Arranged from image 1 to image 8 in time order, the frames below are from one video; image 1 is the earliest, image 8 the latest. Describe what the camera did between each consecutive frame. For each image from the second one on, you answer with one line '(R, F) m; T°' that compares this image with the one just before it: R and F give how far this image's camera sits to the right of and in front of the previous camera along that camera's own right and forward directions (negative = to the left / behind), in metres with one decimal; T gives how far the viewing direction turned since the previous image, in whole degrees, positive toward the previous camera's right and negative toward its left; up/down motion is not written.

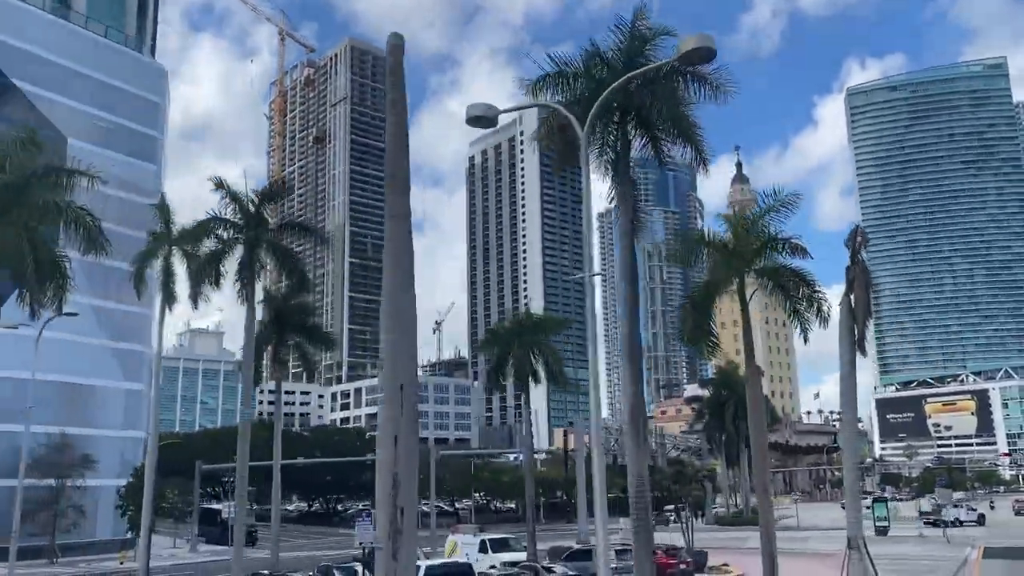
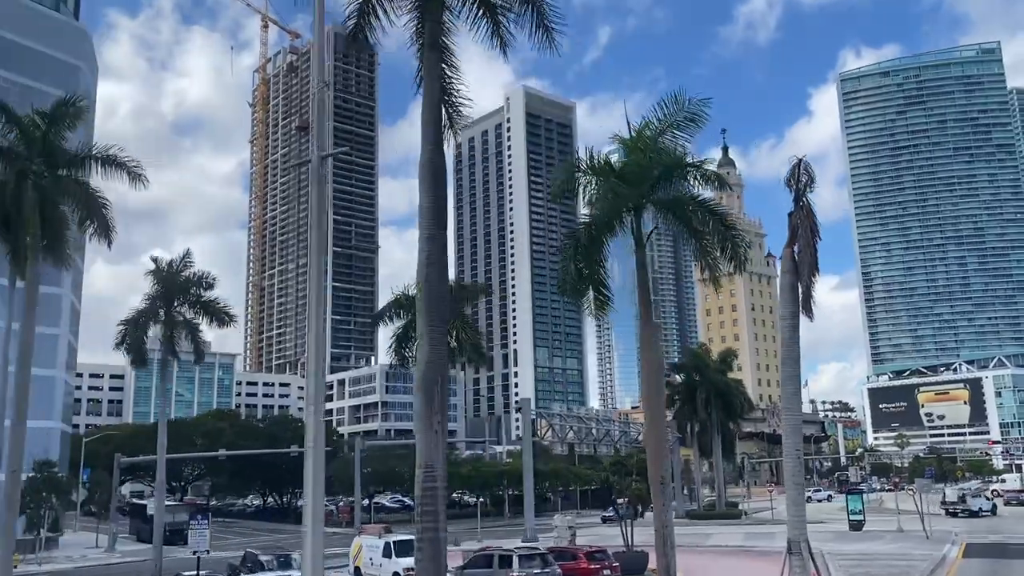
(+2.6, +3.8) m; 0°
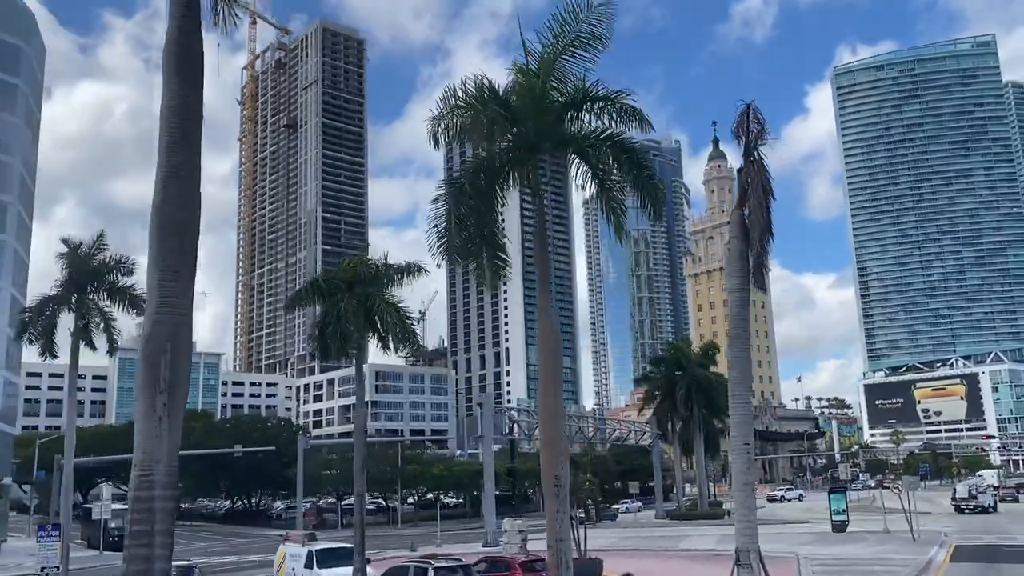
(+1.7, +2.5) m; 0°
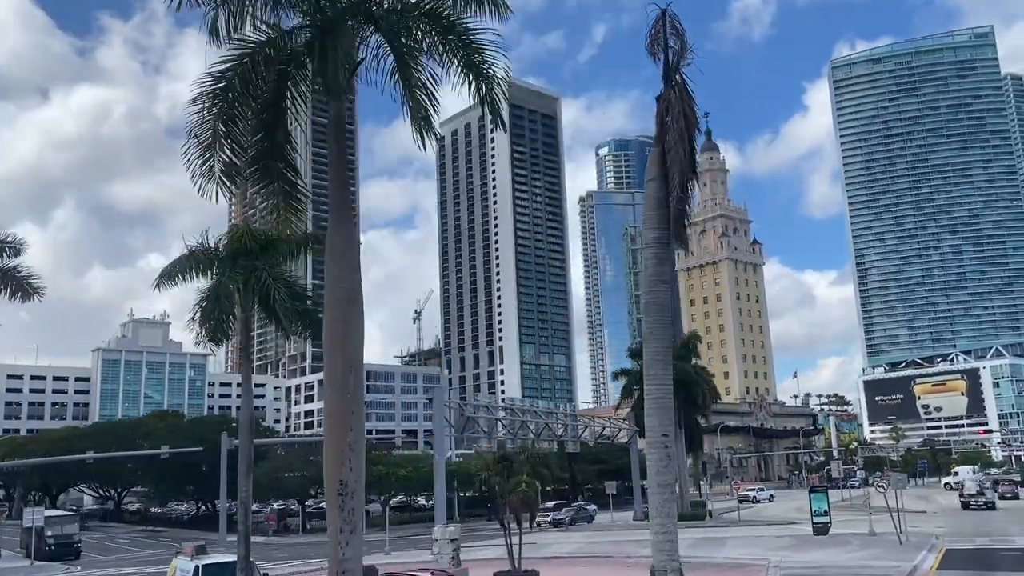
(+2.0, +3.0) m; 0°
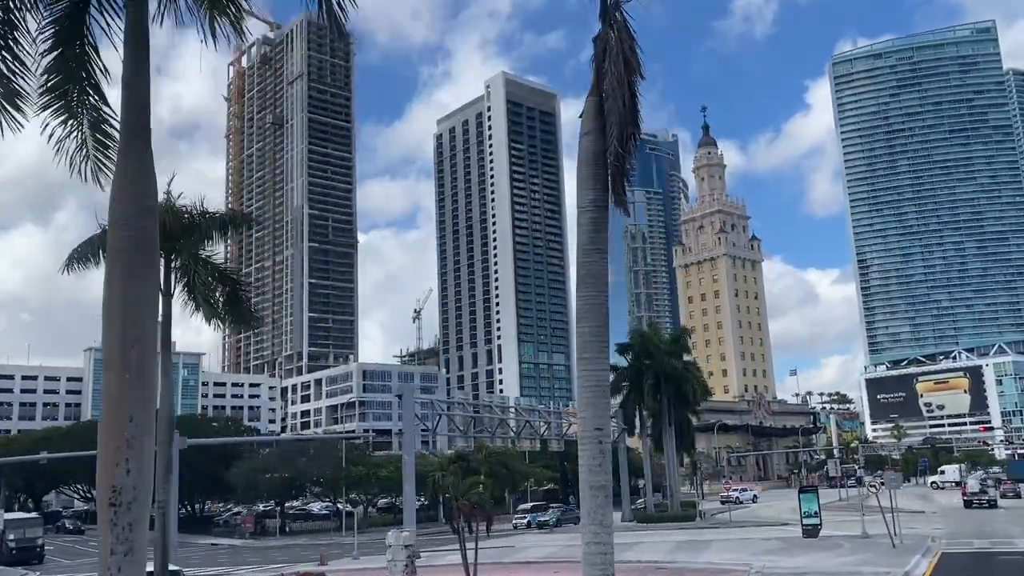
(+1.1, +1.7) m; 0°
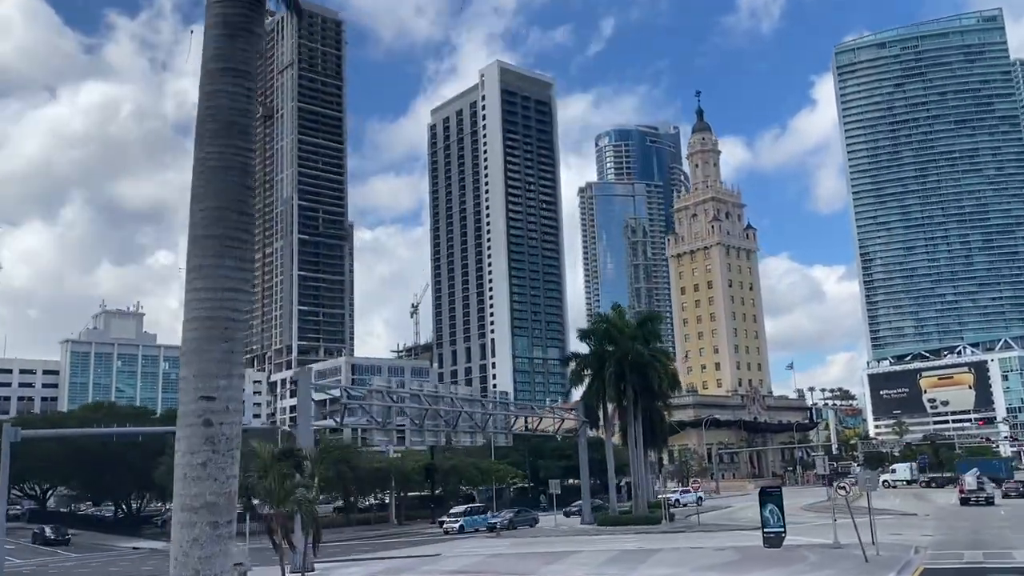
(+3.0, +4.6) m; 0°
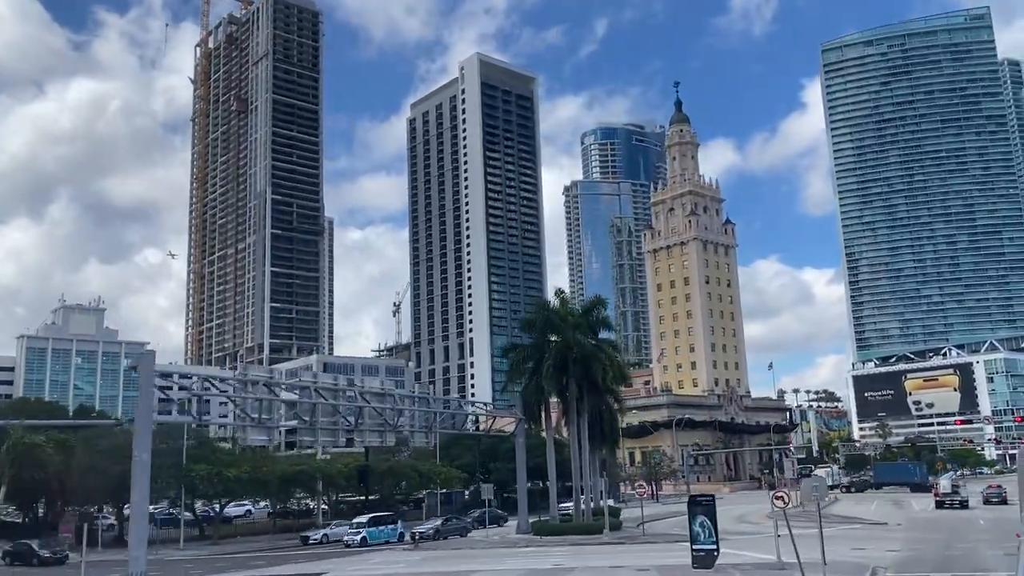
(+2.9, +4.5) m; +1°
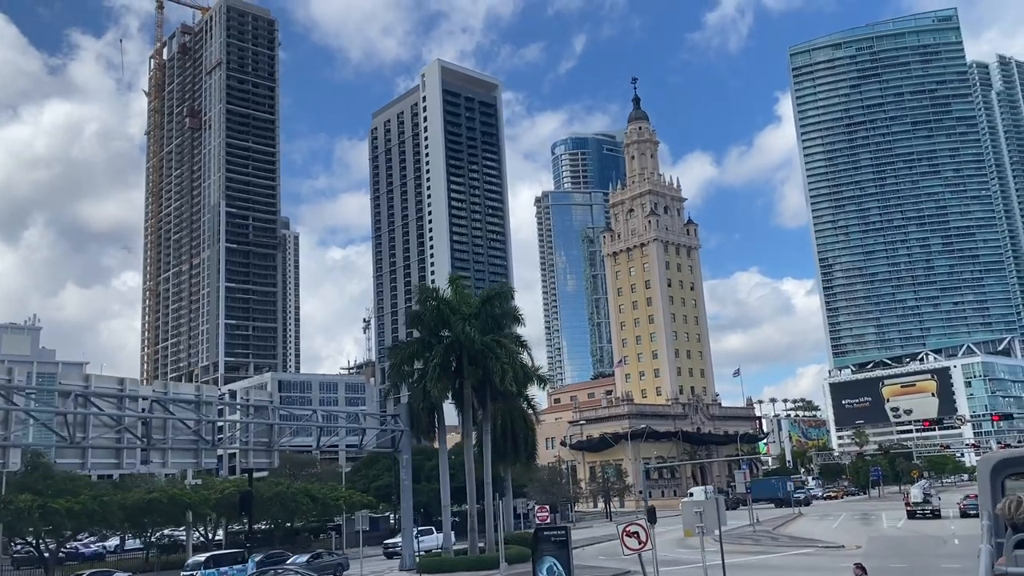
(+4.1, +6.6) m; +1°
